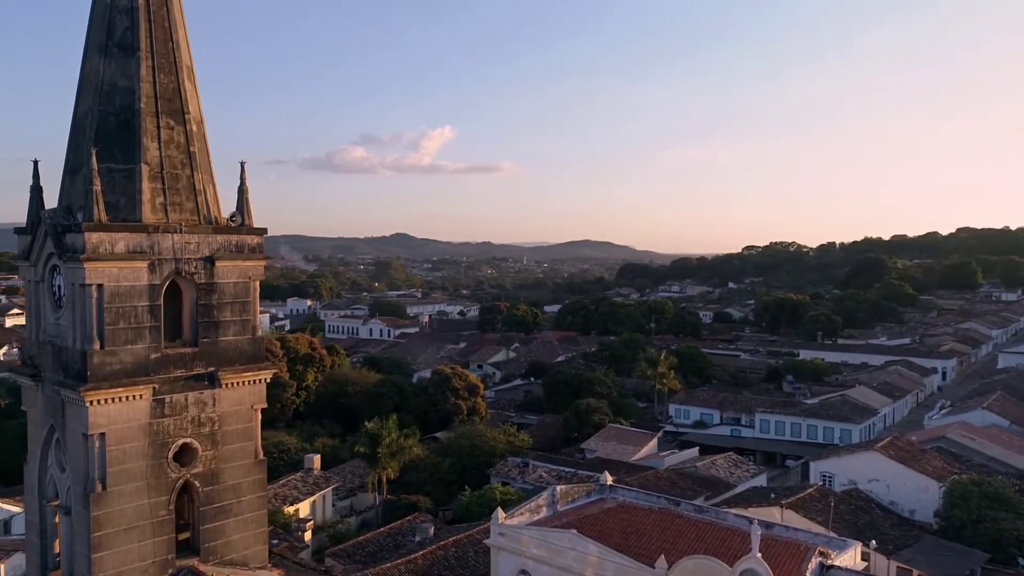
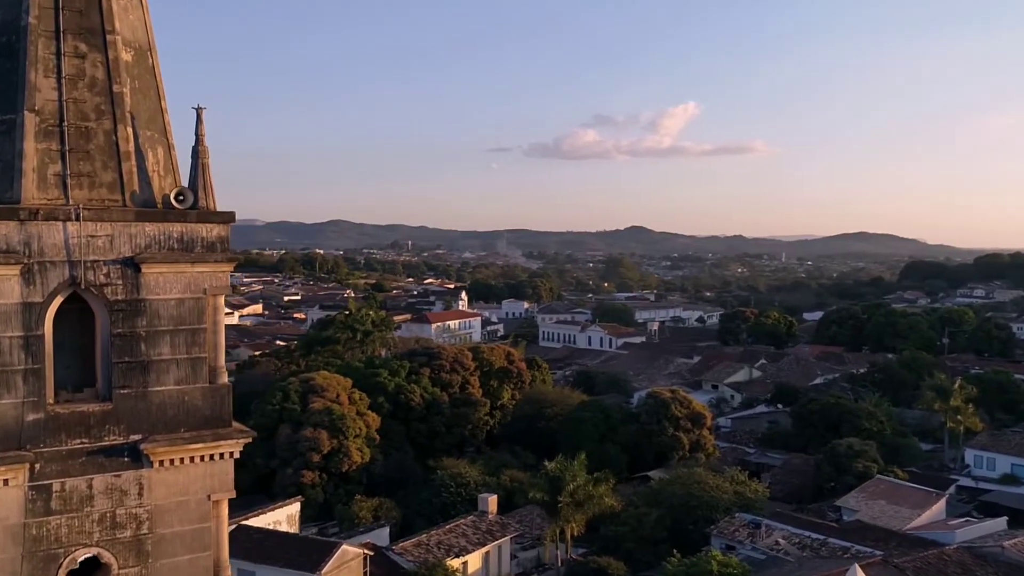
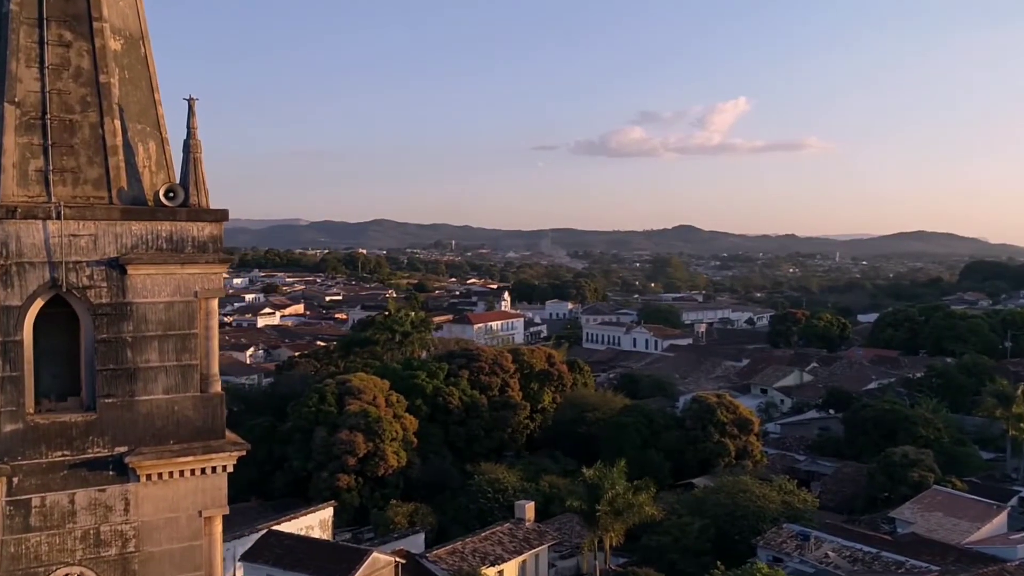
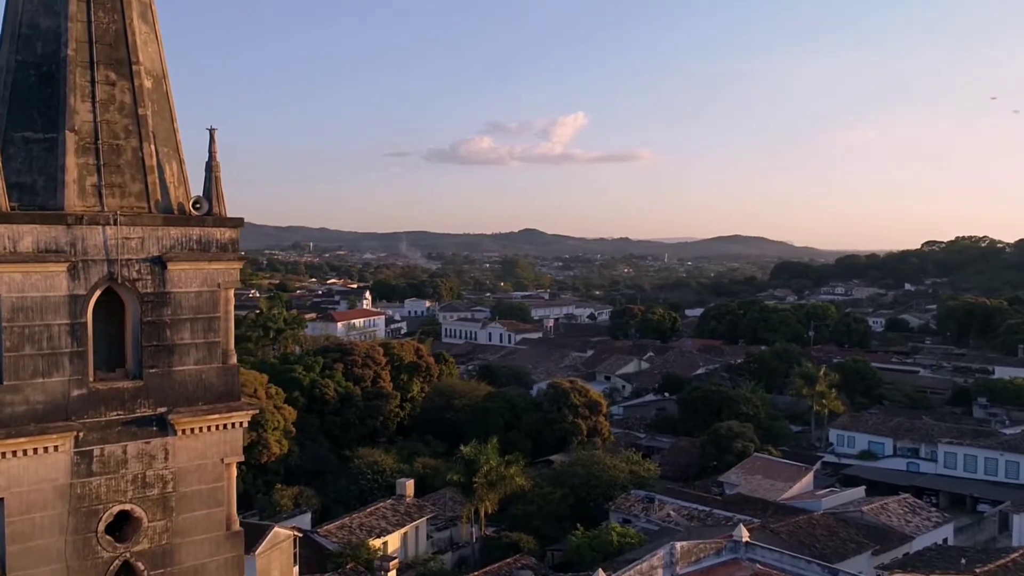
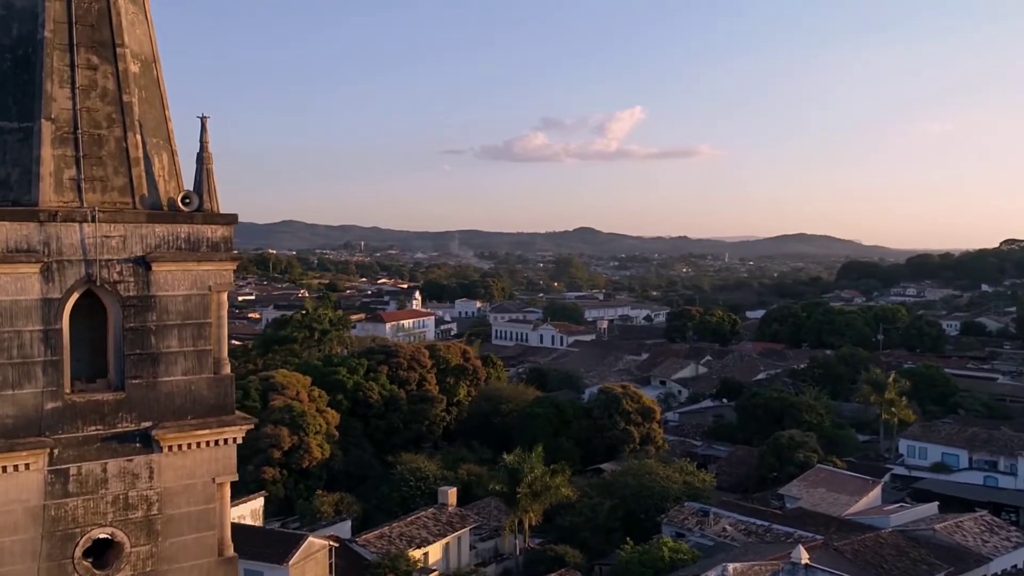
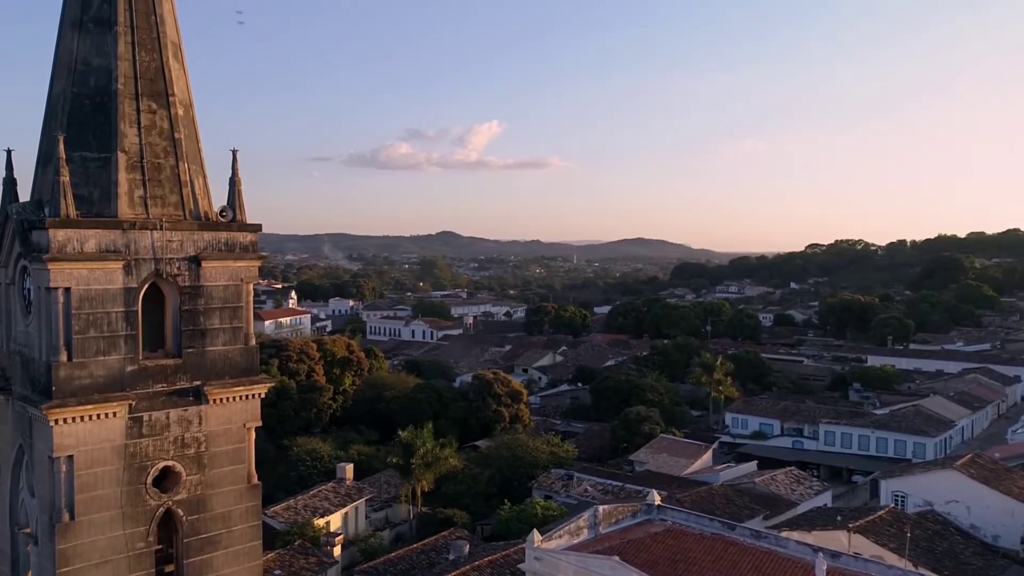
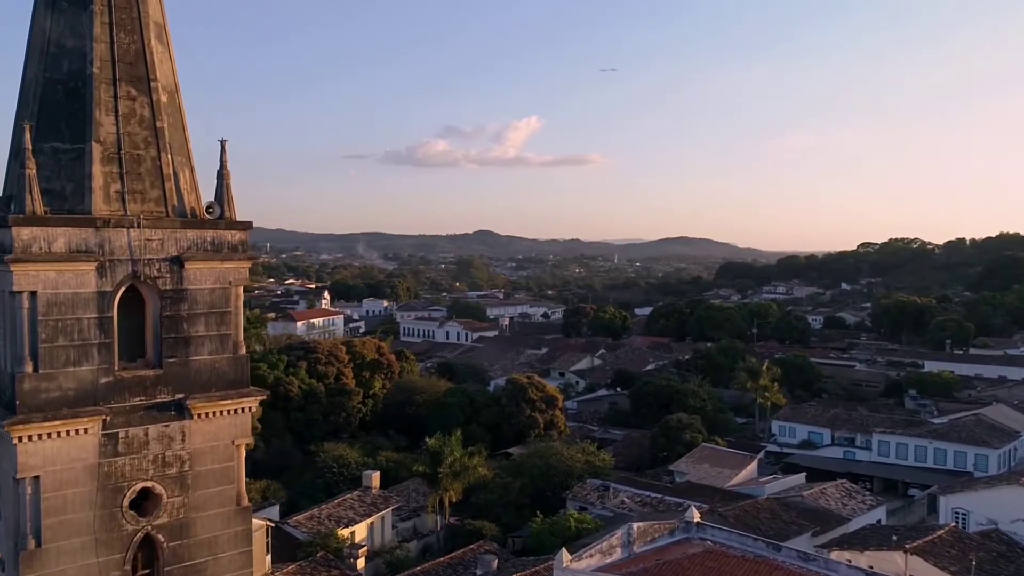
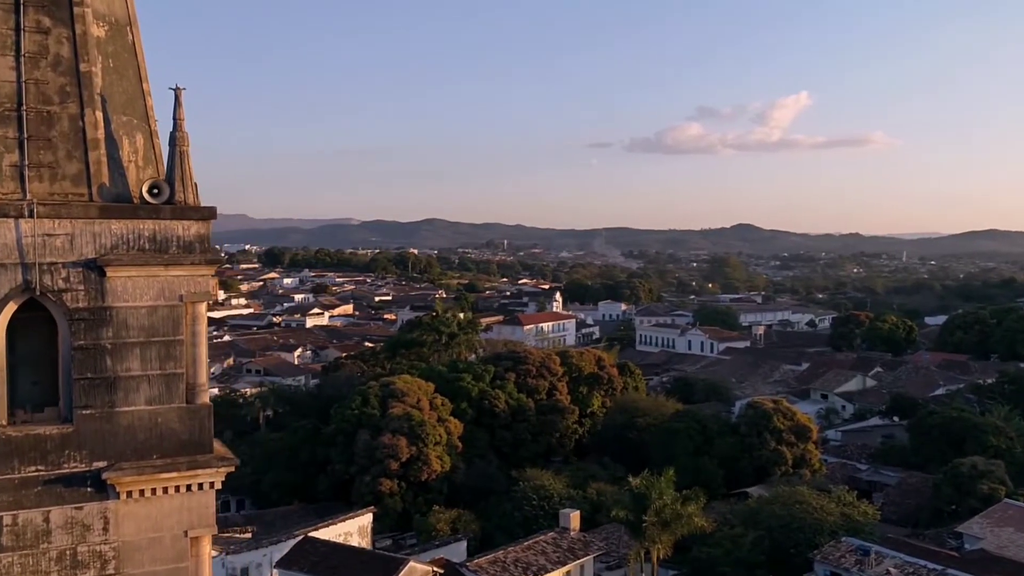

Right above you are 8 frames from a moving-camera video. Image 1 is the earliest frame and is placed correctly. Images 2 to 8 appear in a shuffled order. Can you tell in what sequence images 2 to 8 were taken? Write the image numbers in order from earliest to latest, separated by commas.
6, 7, 4, 5, 2, 3, 8
